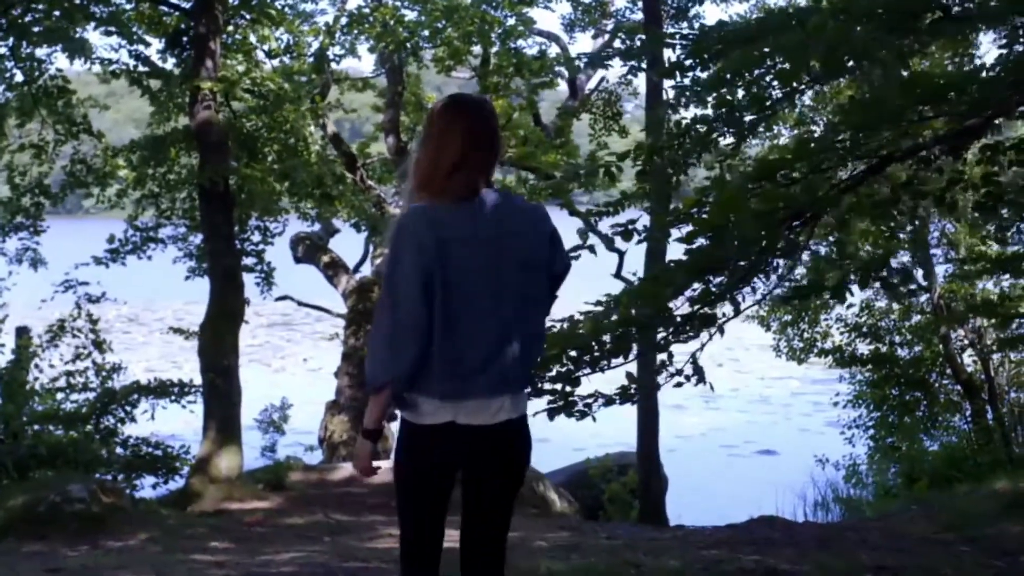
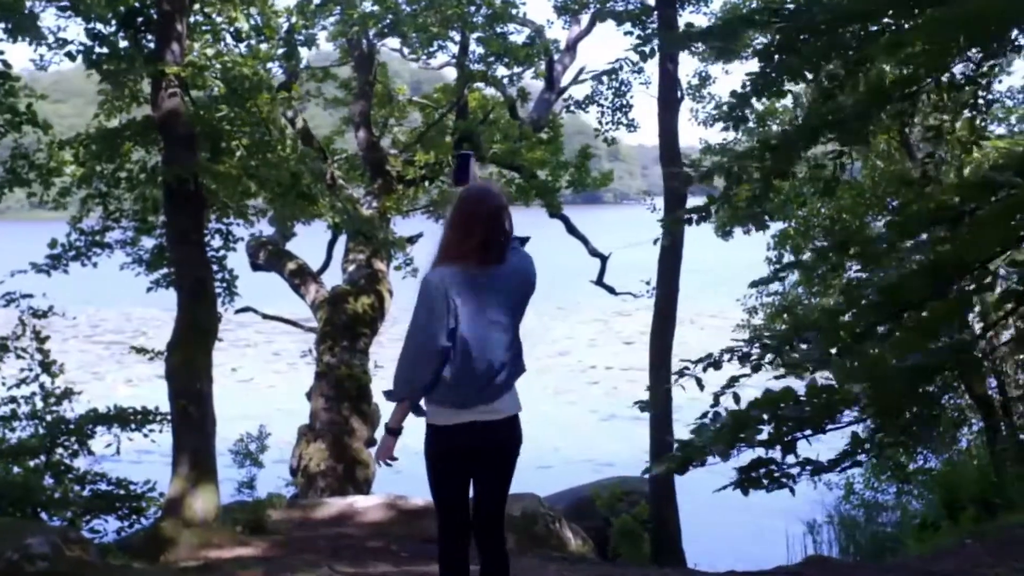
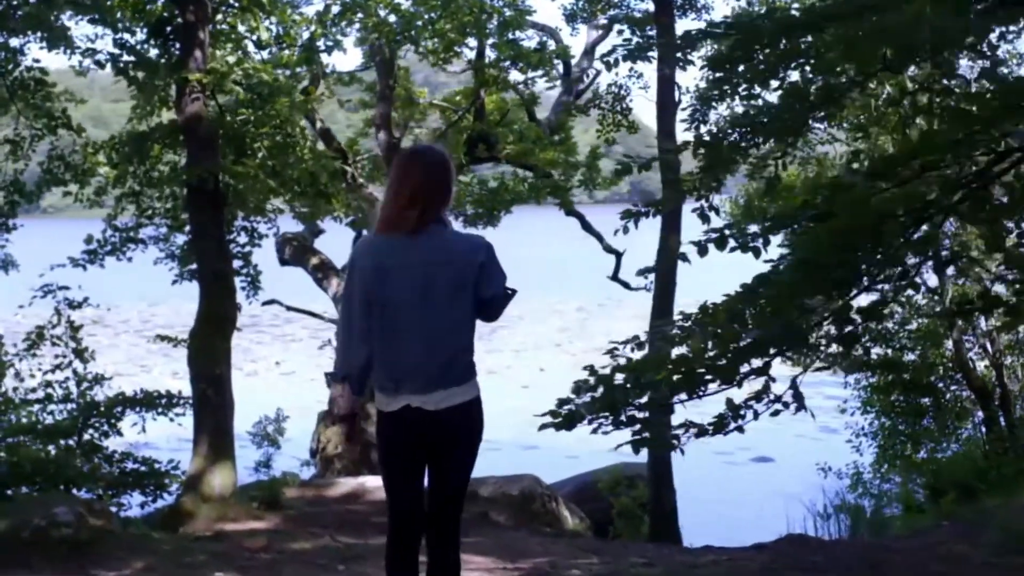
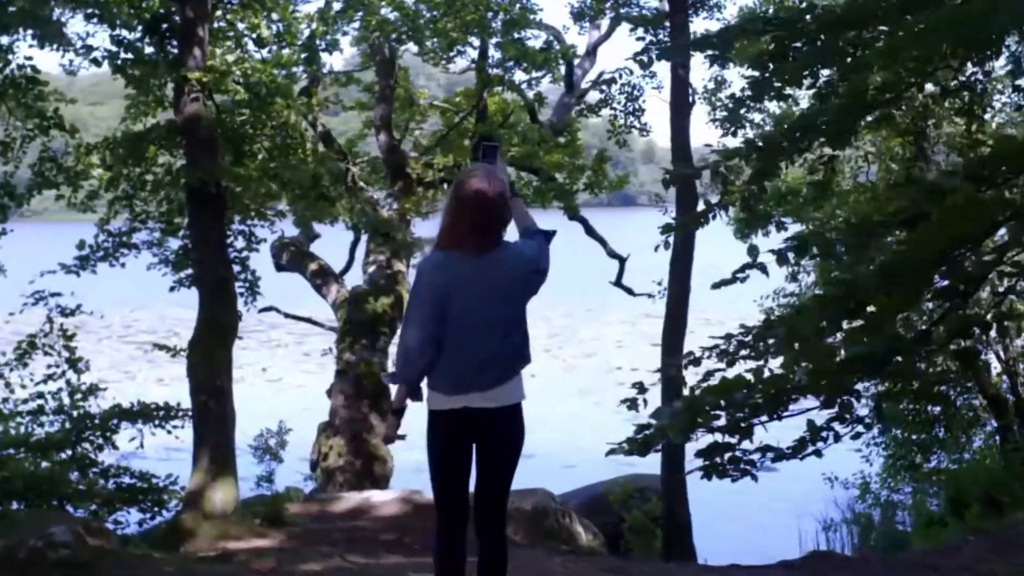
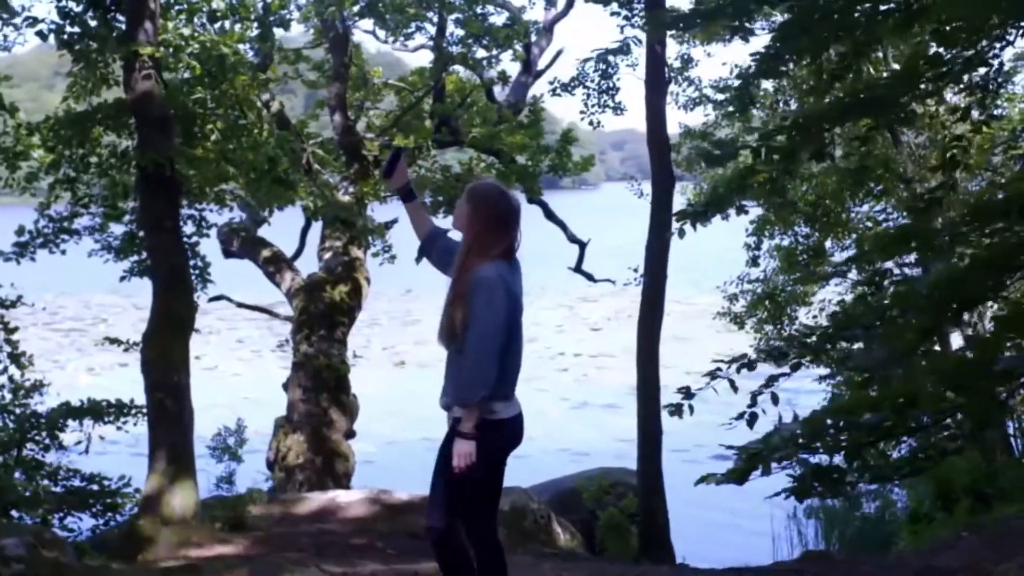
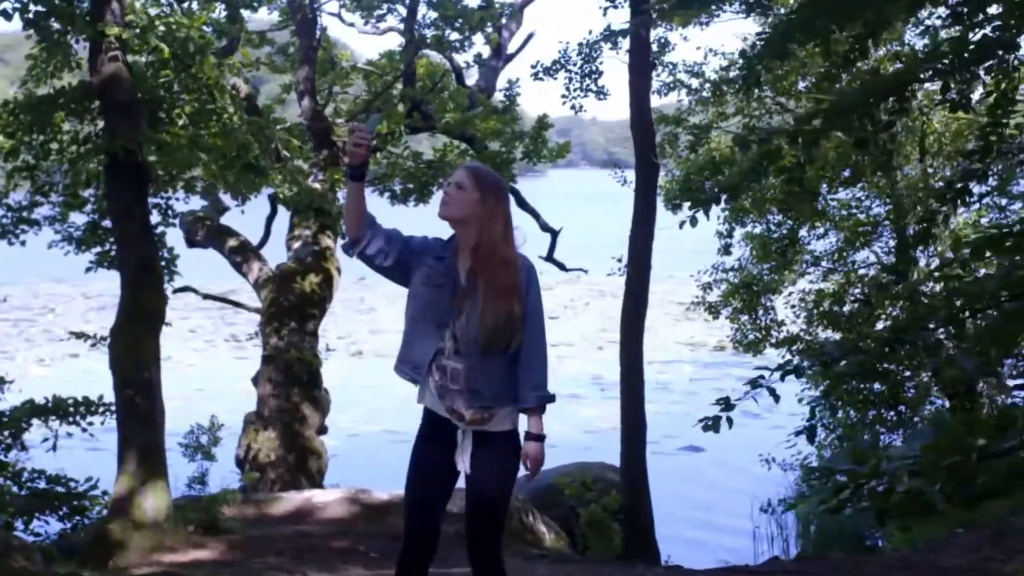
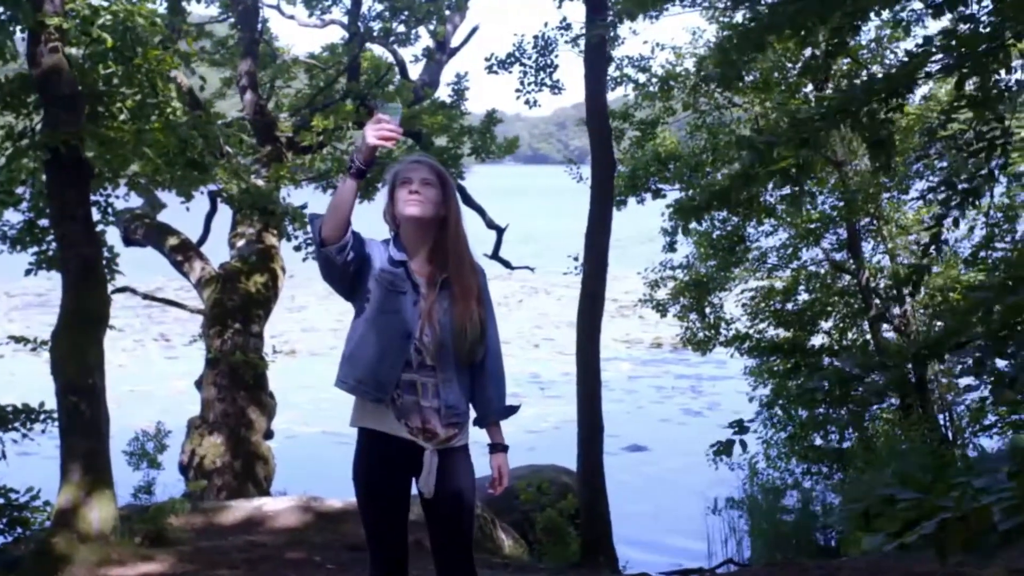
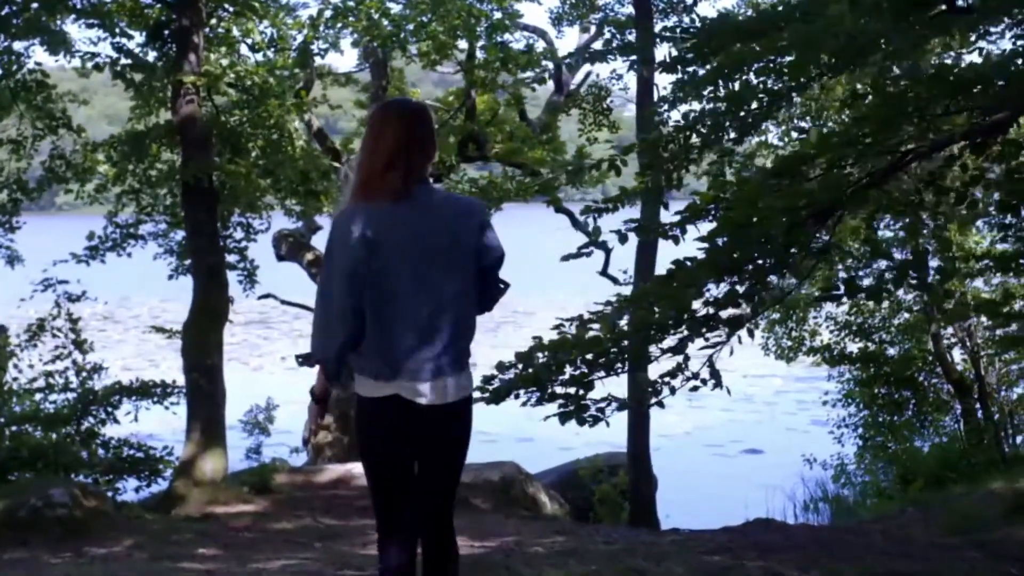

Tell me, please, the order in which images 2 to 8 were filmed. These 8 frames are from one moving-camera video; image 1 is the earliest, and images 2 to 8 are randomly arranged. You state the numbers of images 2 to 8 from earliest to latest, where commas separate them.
8, 3, 4, 2, 5, 6, 7
